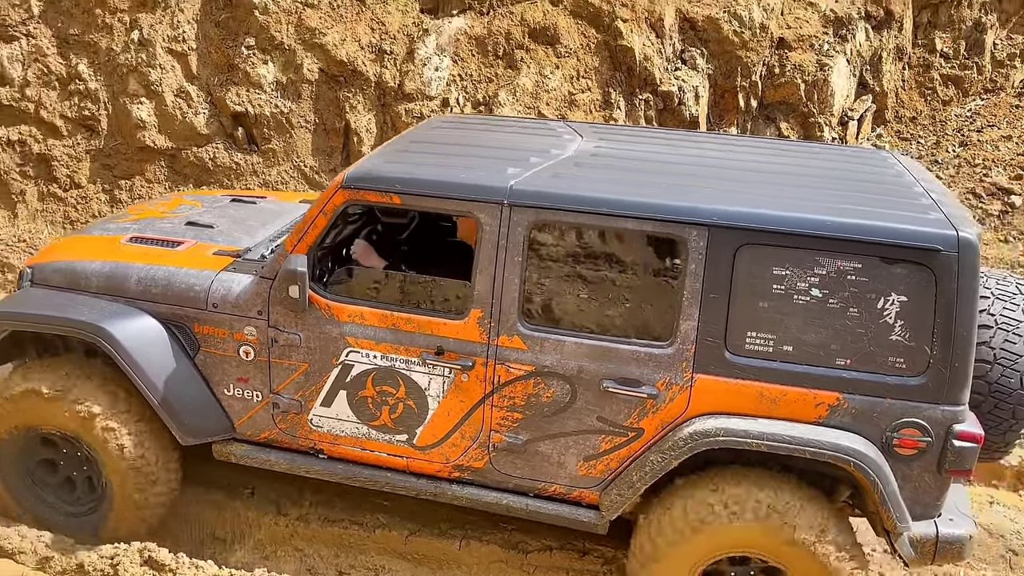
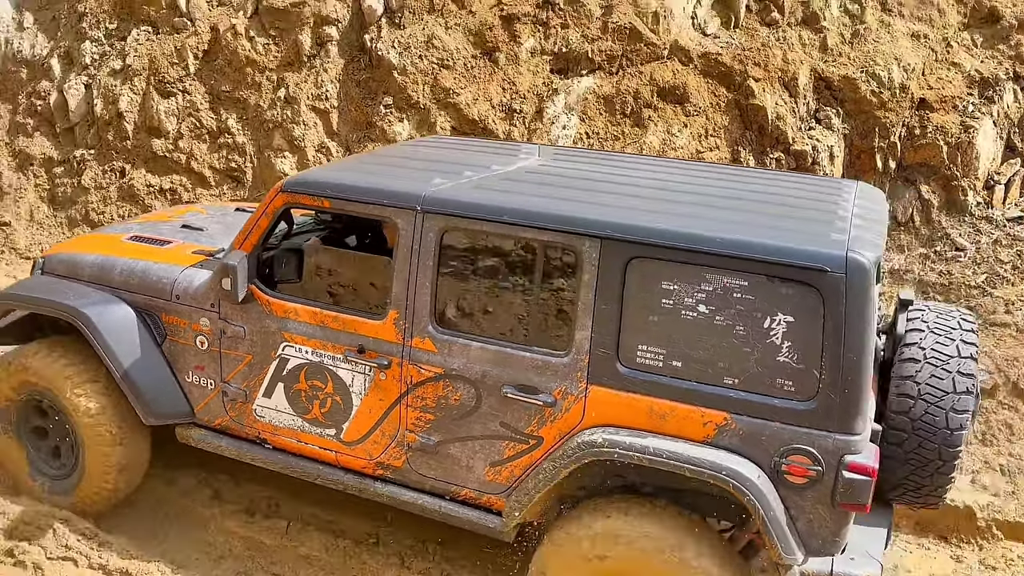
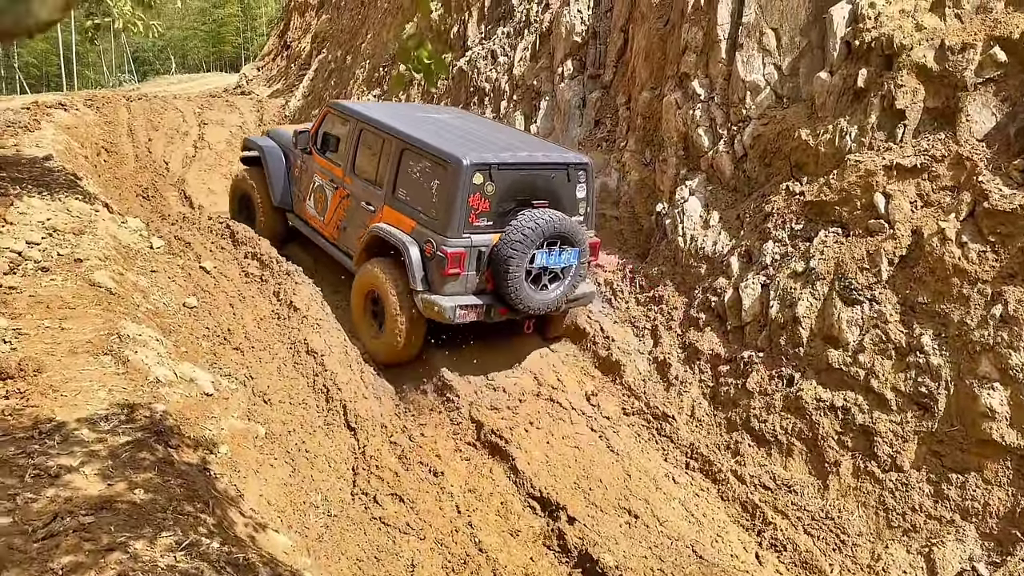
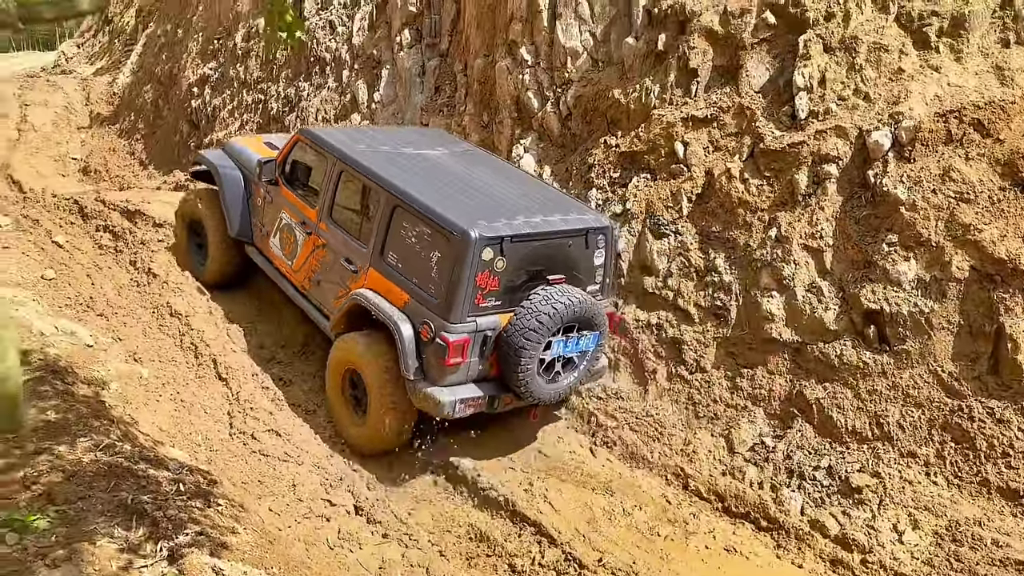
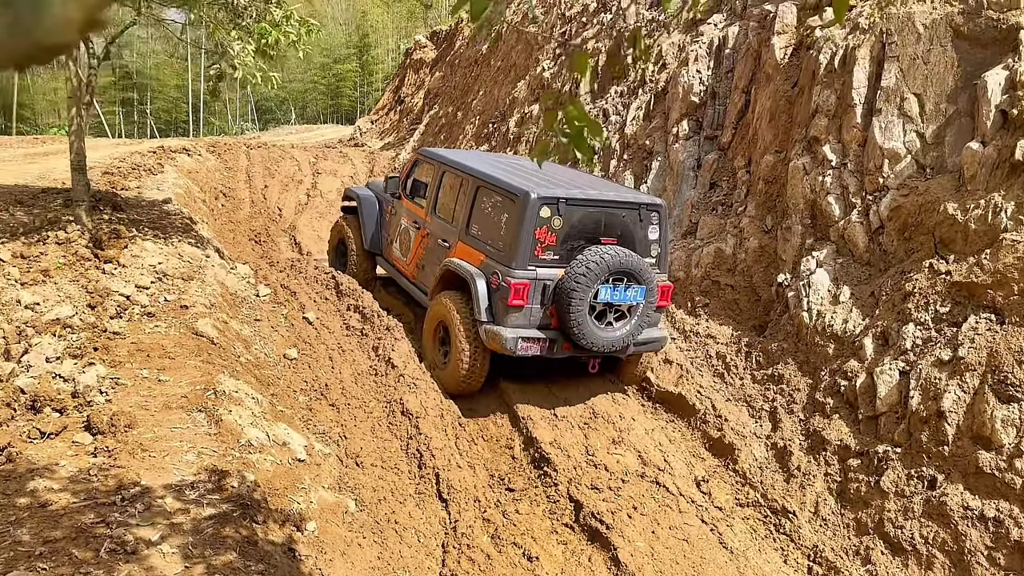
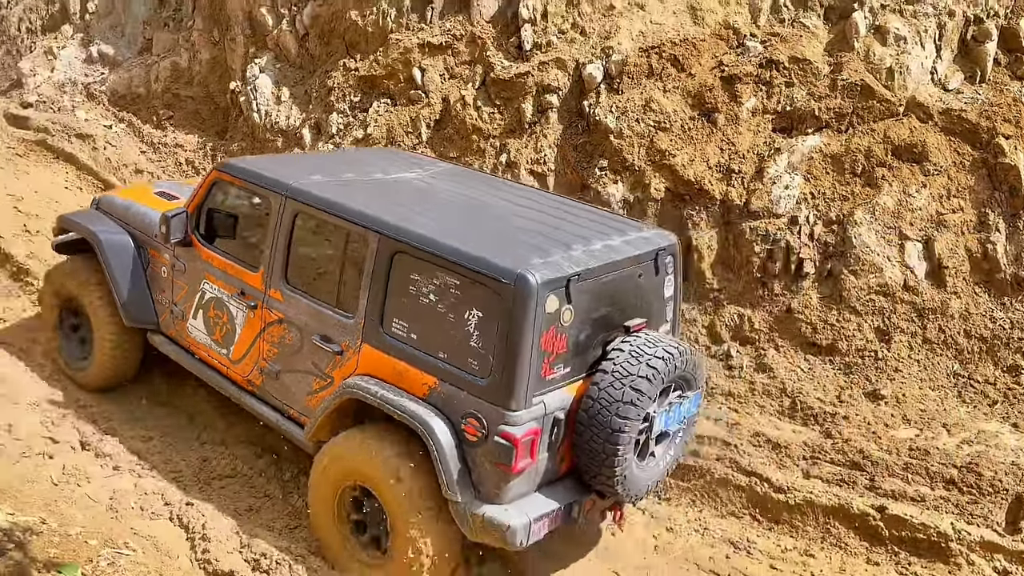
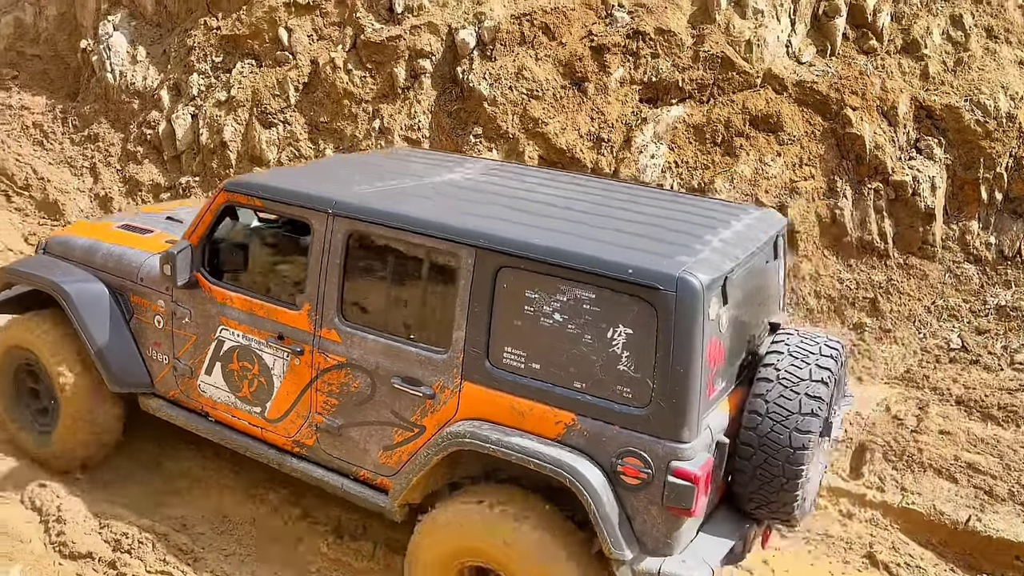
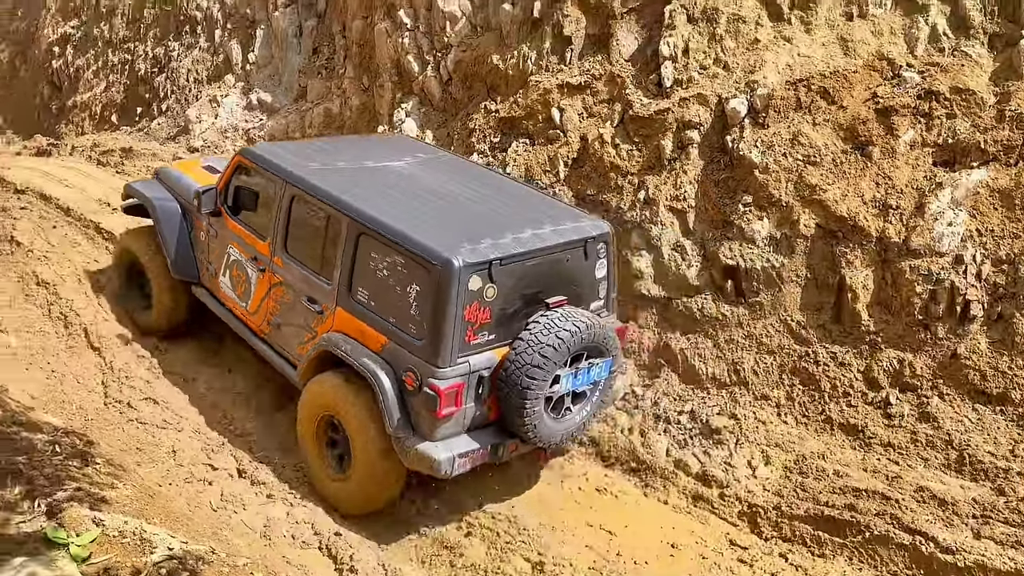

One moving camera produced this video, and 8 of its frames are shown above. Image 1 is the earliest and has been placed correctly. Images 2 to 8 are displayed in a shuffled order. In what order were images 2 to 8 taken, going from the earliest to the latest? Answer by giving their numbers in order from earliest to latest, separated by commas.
2, 7, 6, 8, 4, 3, 5
